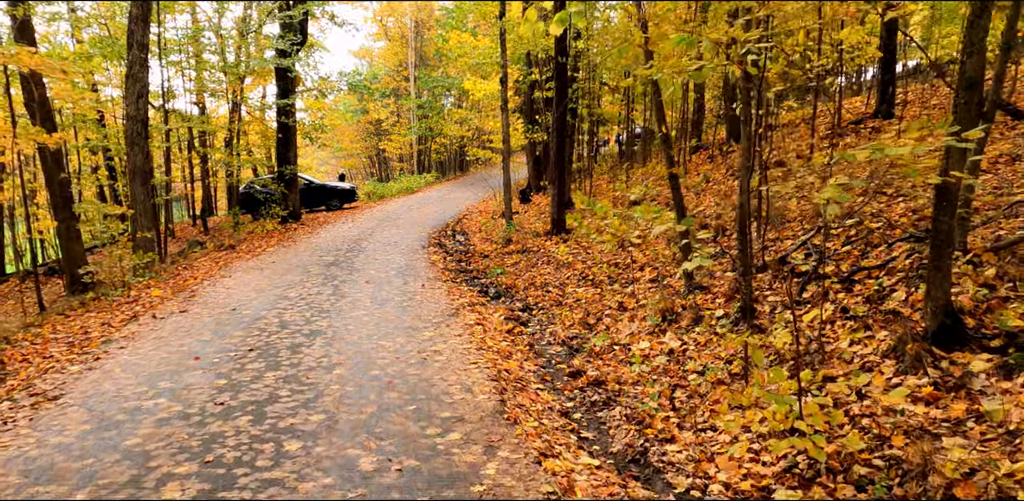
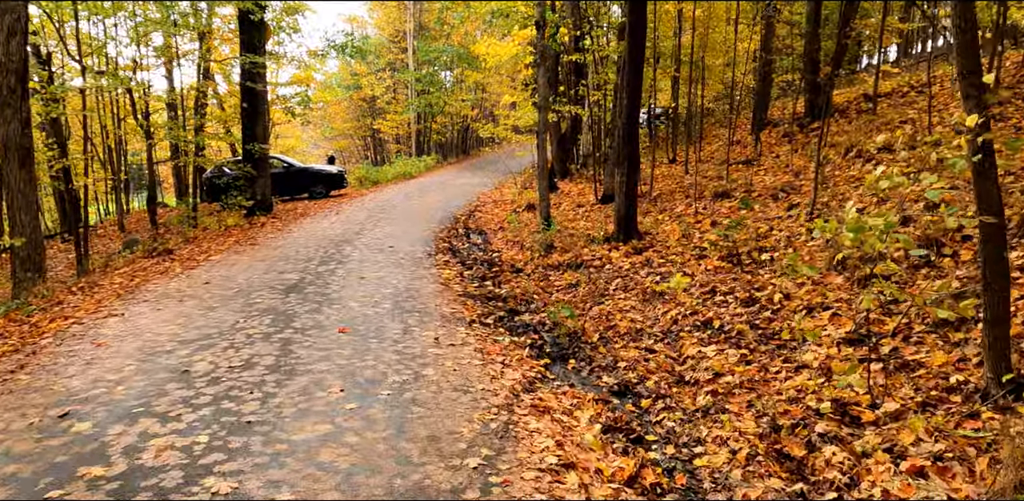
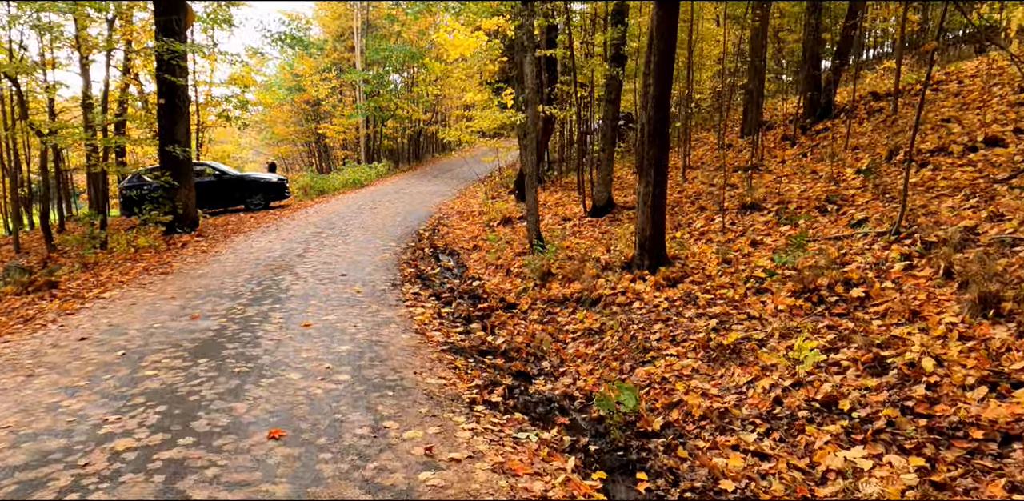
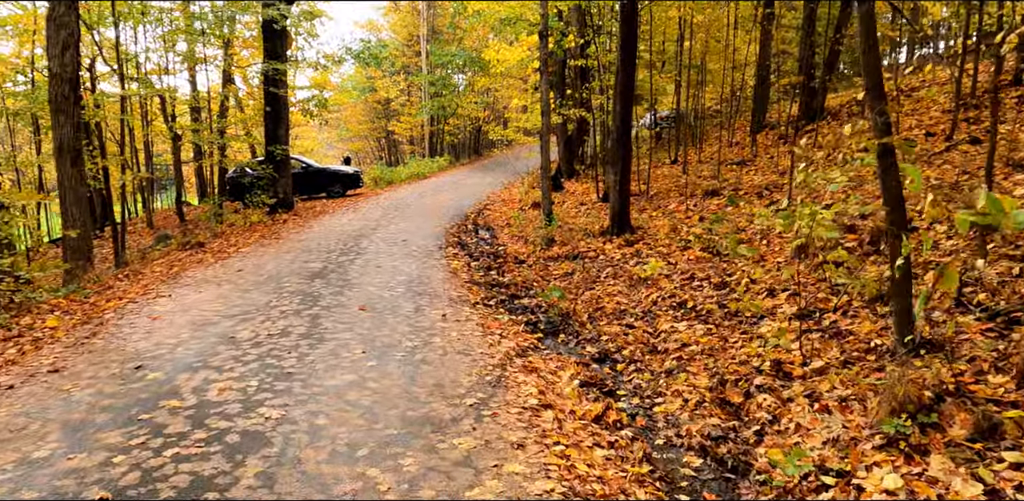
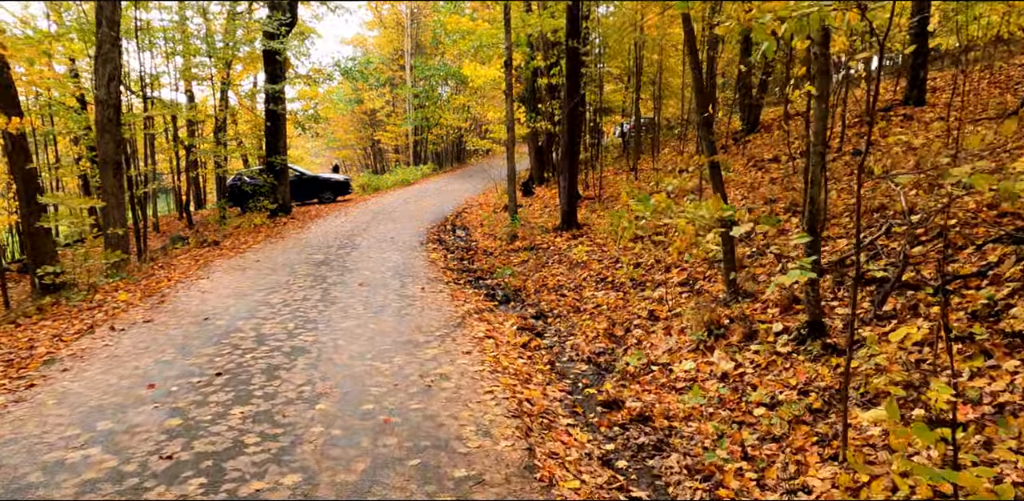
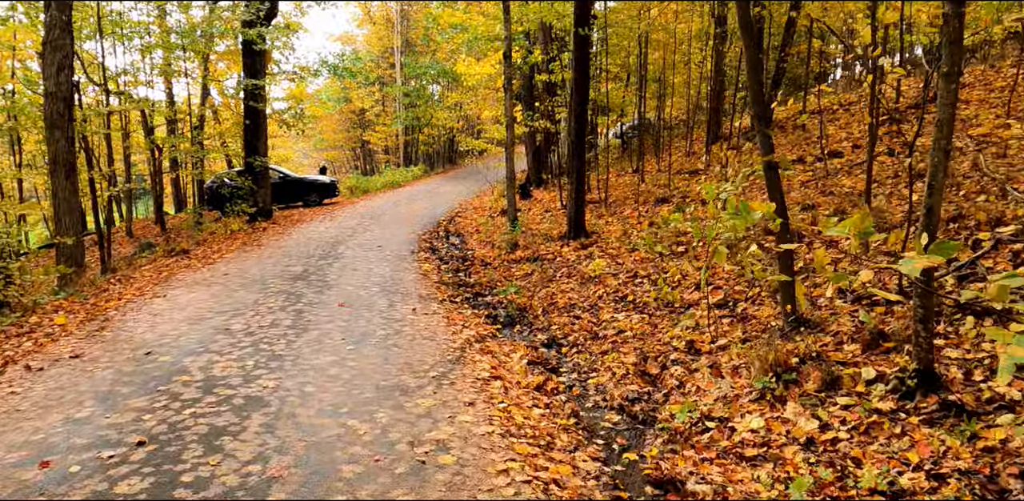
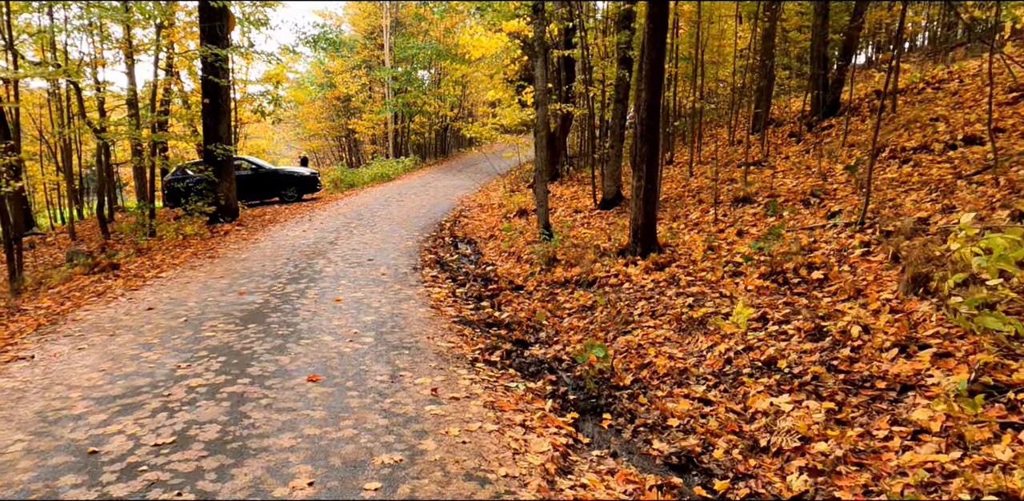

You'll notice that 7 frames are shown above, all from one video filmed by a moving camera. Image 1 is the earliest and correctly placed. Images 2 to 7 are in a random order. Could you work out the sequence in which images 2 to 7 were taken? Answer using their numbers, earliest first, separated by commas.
5, 6, 4, 2, 7, 3
